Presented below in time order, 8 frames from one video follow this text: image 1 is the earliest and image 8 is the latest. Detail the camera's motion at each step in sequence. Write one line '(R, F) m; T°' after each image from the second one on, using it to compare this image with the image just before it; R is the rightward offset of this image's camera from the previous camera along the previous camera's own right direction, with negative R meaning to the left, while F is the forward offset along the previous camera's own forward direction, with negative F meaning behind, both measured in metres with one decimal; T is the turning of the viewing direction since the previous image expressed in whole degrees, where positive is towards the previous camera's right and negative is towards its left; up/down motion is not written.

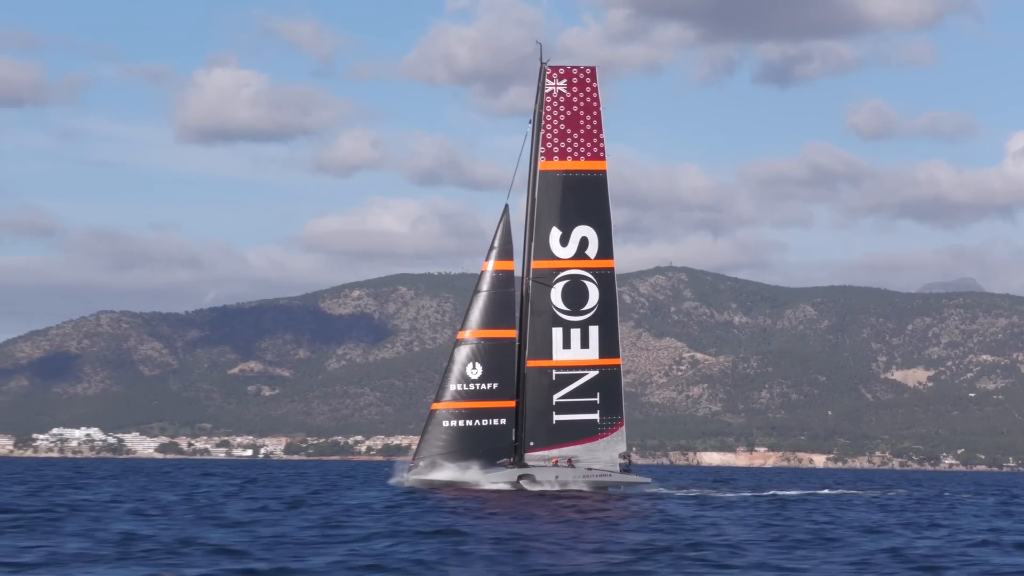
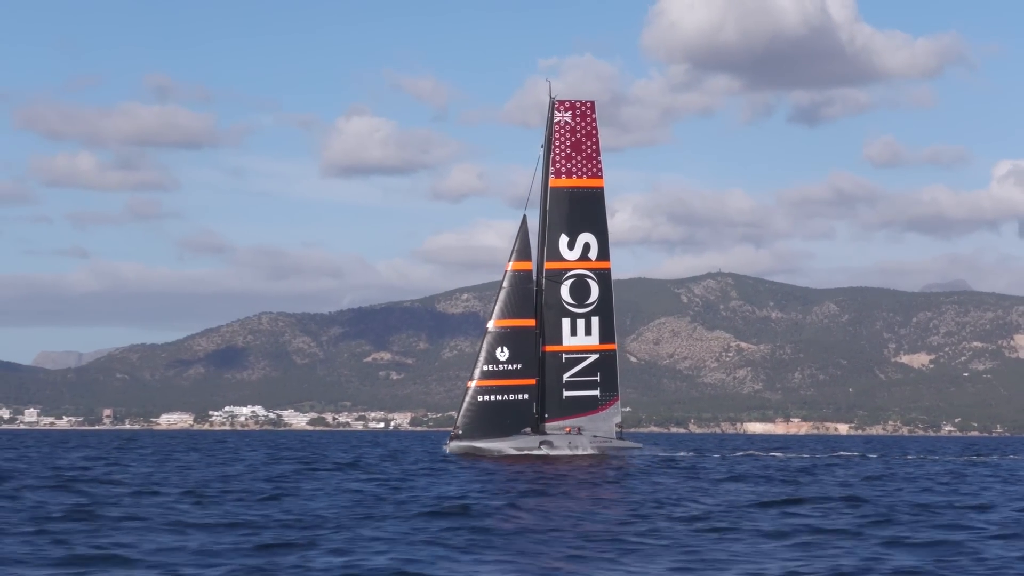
(-0.6, -33.0) m; -2°
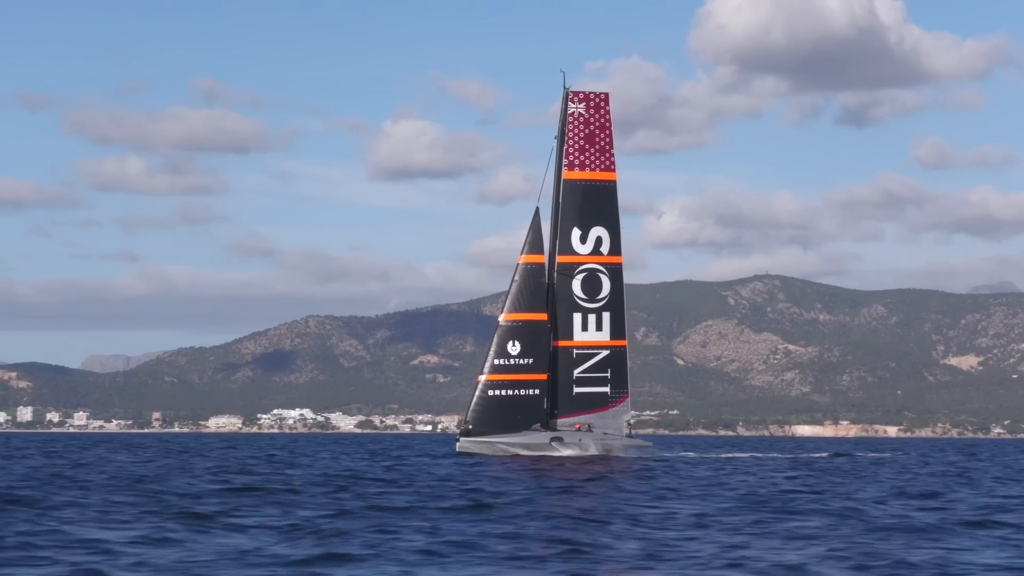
(-1.3, -0.1) m; -1°
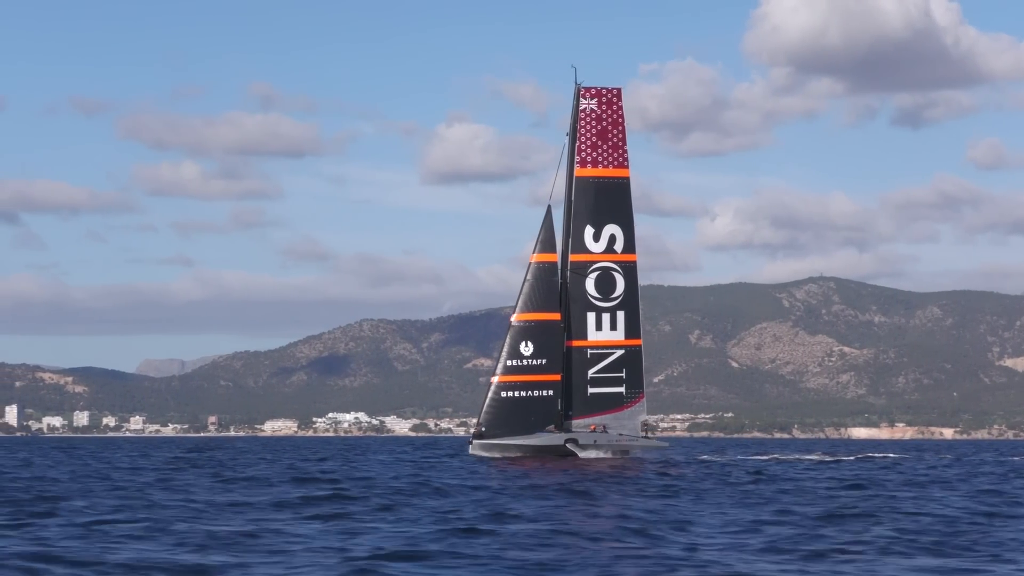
(-2.2, 0.0) m; -1°
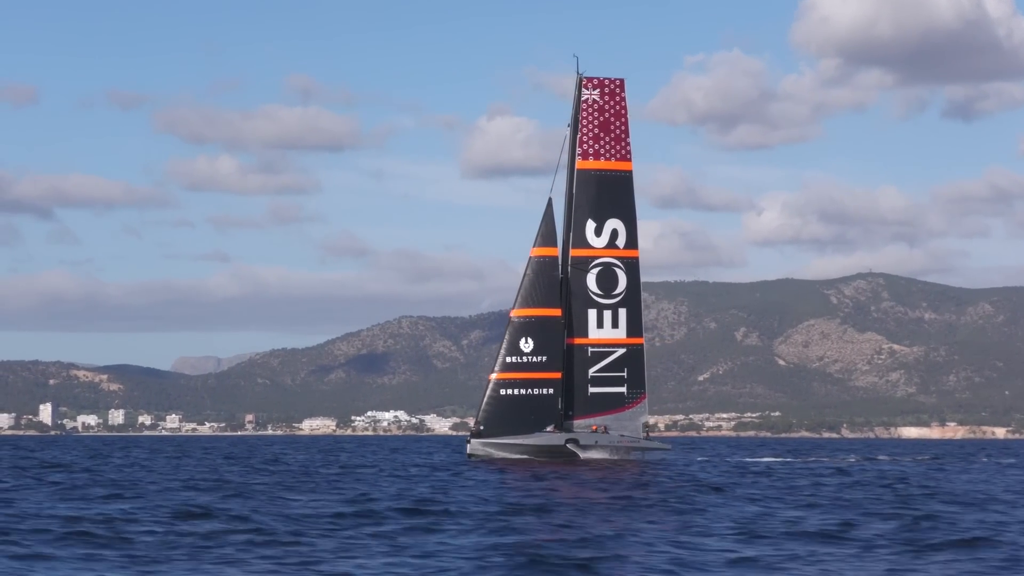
(-1.5, +3.2) m; -1°
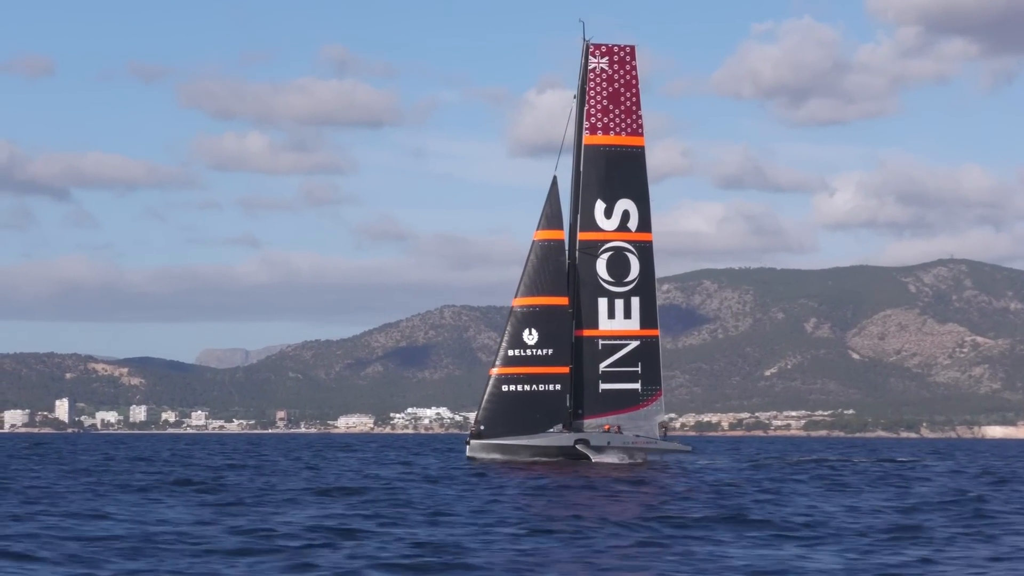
(-2.5, +12.2) m; -1°
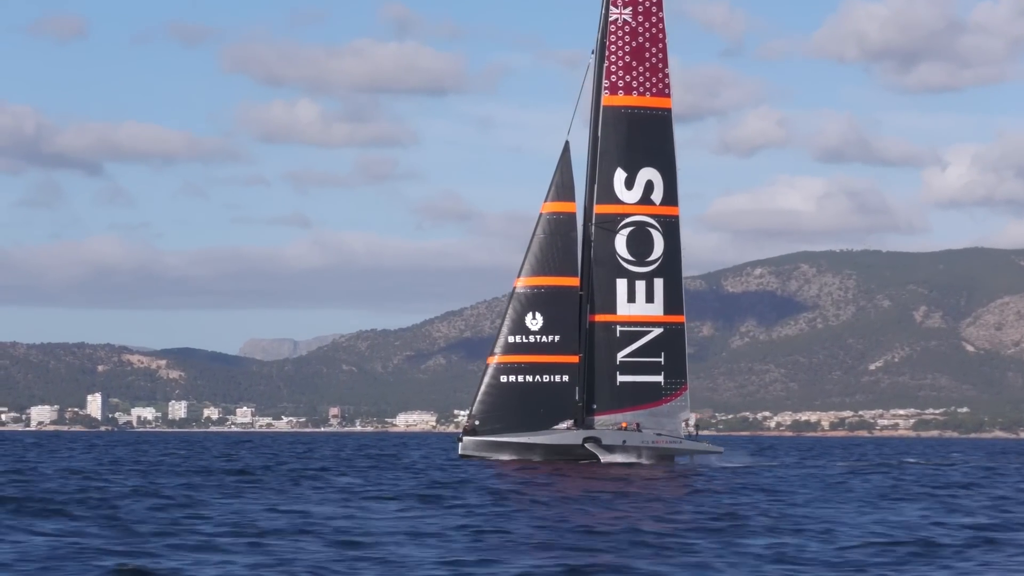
(-3.8, +14.4) m; -1°
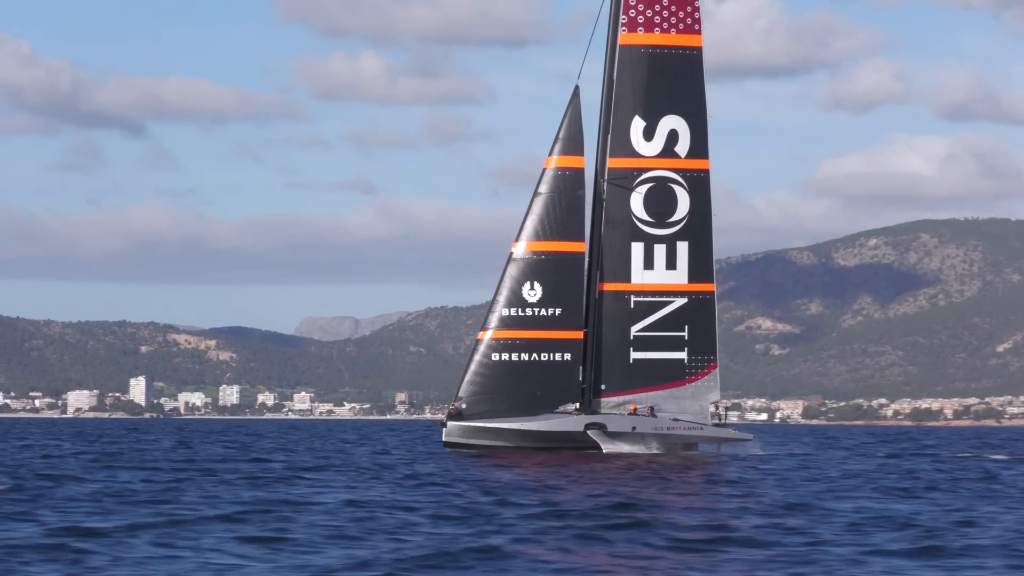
(-3.6, +13.7) m; -1°
